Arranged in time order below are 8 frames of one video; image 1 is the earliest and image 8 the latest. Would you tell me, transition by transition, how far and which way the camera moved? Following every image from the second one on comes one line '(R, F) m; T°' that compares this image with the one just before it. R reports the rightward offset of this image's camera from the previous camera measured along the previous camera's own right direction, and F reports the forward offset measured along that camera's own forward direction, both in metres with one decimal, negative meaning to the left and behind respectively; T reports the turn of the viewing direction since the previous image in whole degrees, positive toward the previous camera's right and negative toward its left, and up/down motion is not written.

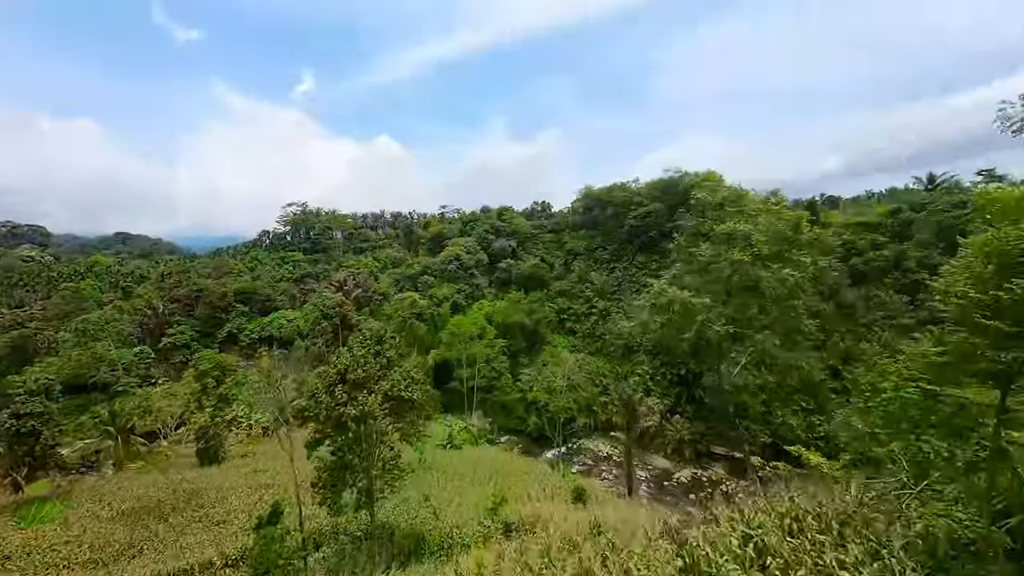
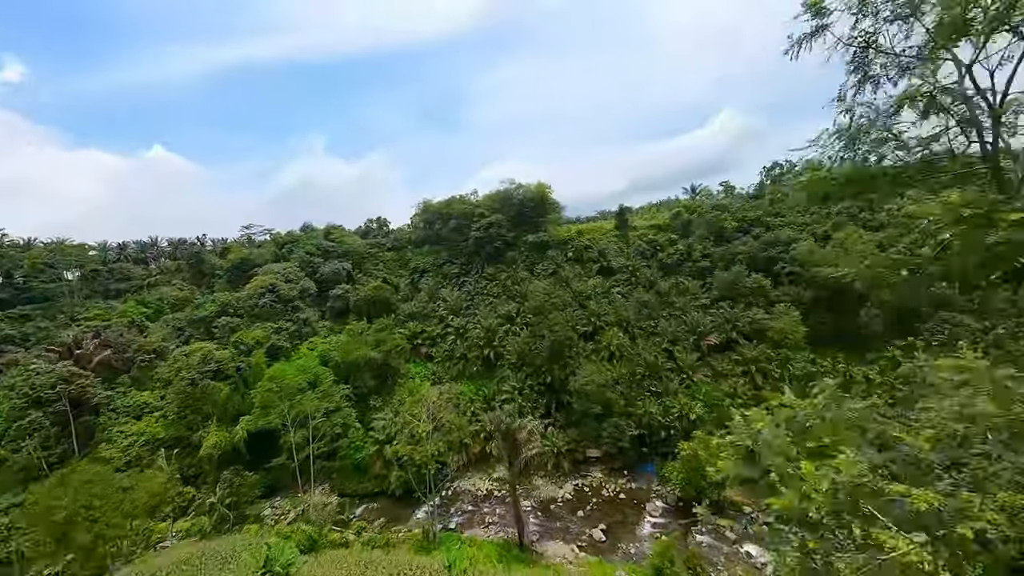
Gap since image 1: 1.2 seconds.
(+0.3, +3.6) m; +23°
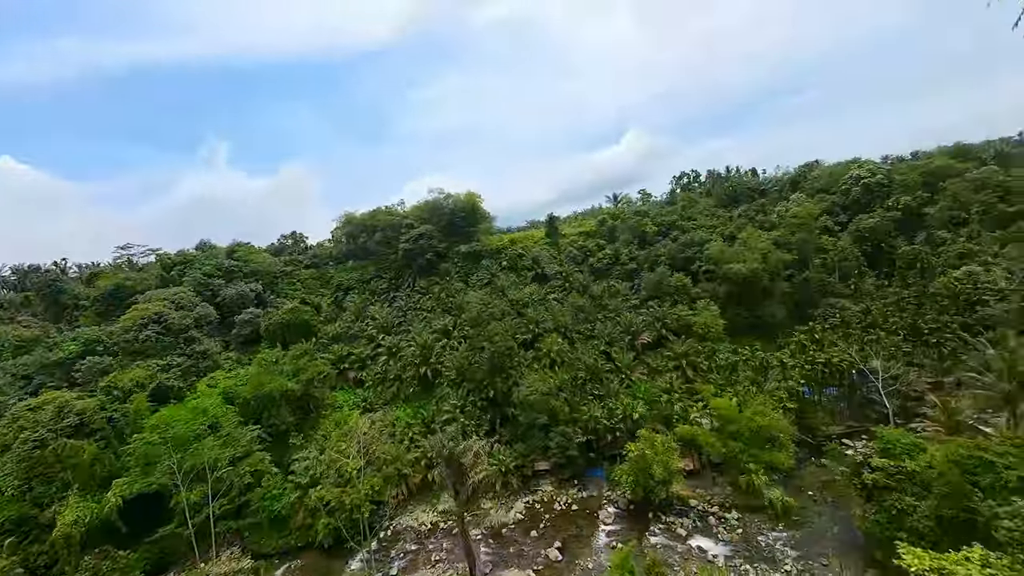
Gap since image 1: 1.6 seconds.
(0.0, +1.2) m; +10°
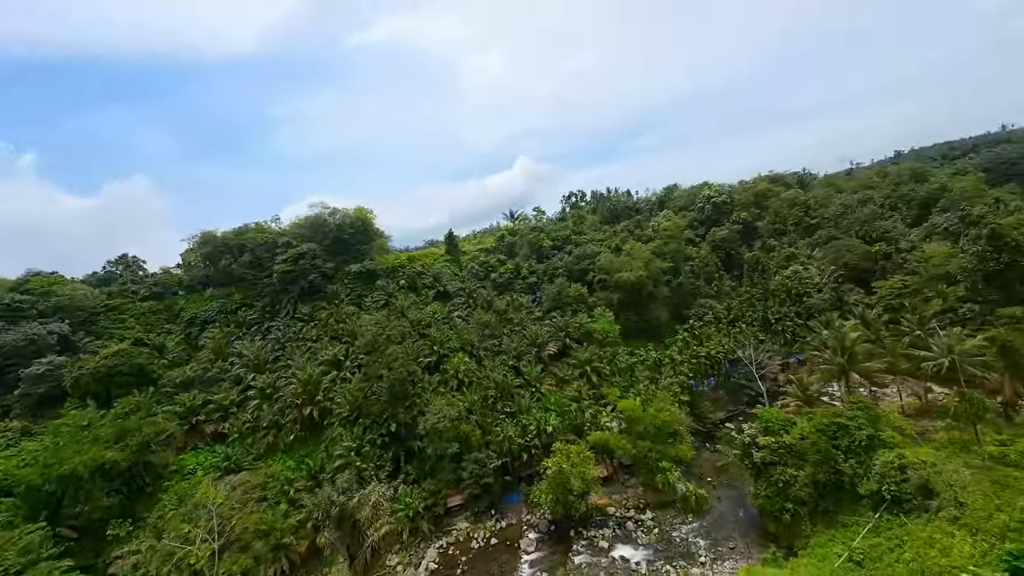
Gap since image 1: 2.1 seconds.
(+0.1, +1.5) m; +15°
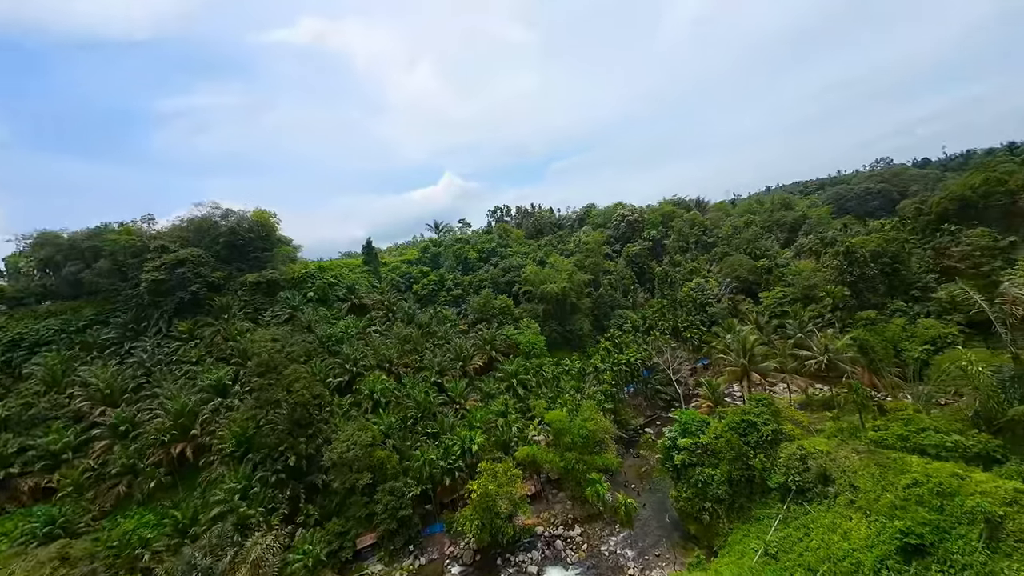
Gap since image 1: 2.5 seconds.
(+0.2, +1.2) m; +11°
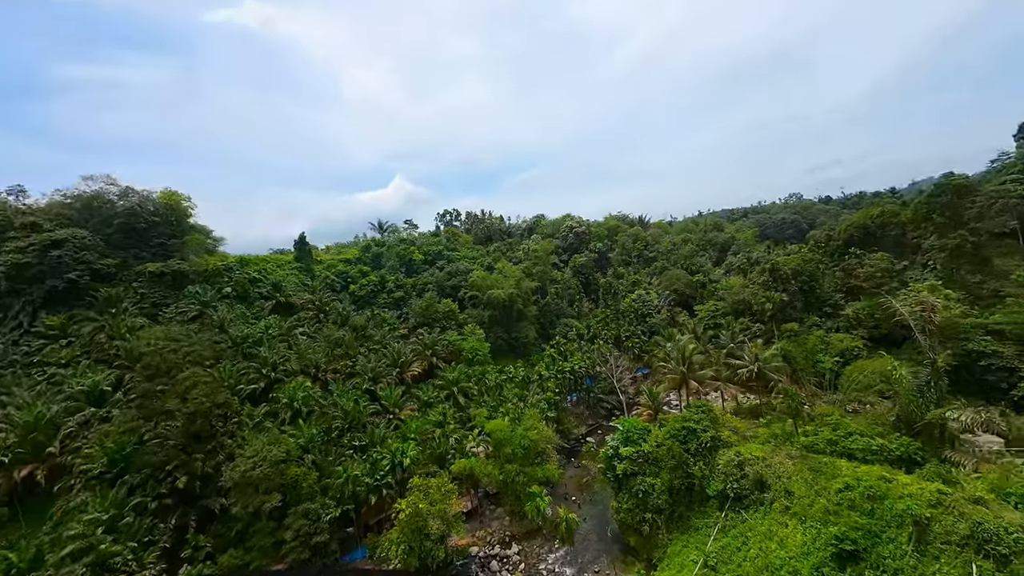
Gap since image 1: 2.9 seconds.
(+0.2, +1.1) m; +8°
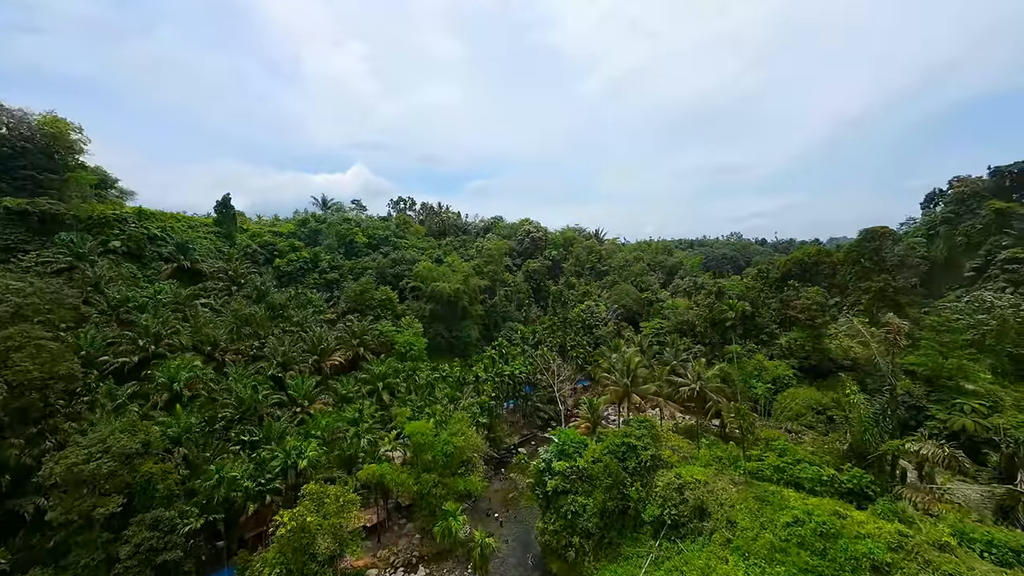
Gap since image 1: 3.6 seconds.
(+0.5, +2.0) m; +7°
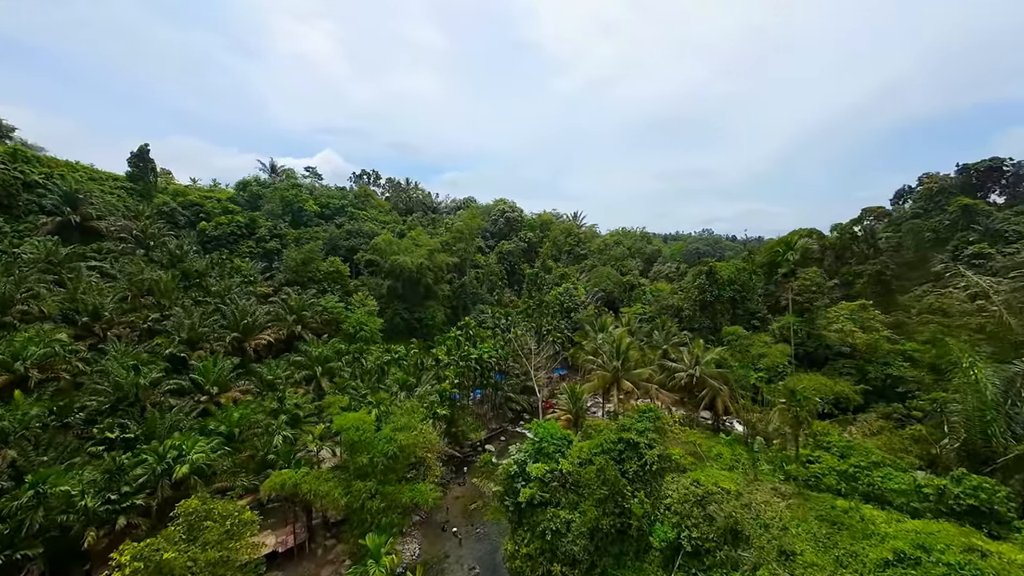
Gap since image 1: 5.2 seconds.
(+0.2, +3.7) m; +4°
